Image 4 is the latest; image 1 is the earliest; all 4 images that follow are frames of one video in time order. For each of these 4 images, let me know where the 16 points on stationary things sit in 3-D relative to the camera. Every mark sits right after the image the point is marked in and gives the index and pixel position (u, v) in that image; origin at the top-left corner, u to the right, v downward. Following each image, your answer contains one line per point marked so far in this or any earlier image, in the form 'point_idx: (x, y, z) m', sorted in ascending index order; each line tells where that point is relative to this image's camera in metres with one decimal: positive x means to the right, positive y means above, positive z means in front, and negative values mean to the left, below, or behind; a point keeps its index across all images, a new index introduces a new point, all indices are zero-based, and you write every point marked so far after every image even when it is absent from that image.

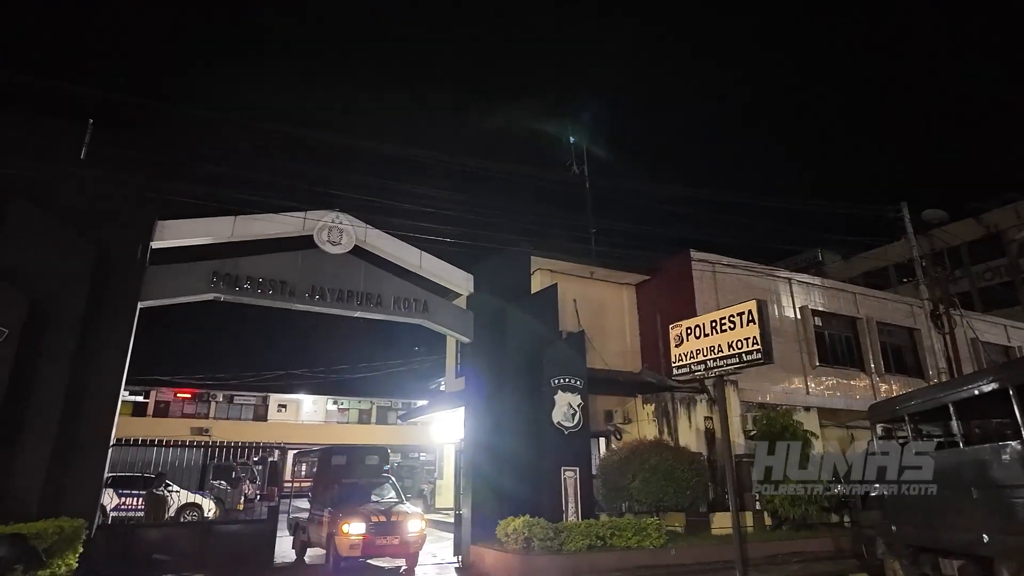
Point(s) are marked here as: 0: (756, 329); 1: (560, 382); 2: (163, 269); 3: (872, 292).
0: (+3.5, -0.6, +8.2) m
1: (+1.0, -2.0, +12.3) m
2: (-6.3, +0.4, +10.4) m
3: (+11.9, -0.1, +19.0) m
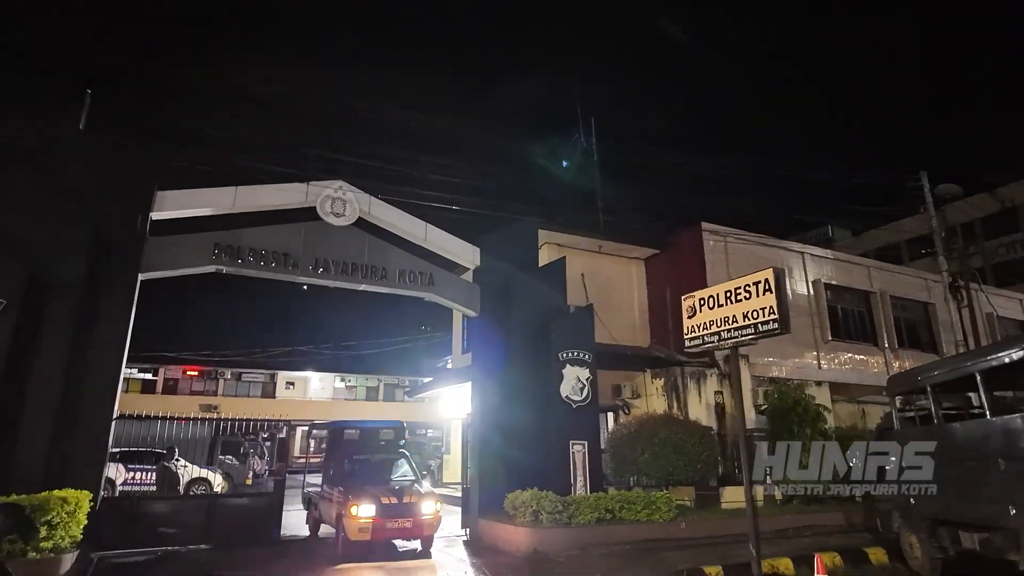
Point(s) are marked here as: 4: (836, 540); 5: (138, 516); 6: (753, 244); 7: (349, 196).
0: (+3.6, -0.1, +8.0) m
1: (+1.2, -1.4, +12.1) m
2: (-6.1, +0.9, +10.2) m
3: (+12.1, +0.7, +18.6) m
4: (+5.7, -4.4, +10.1) m
5: (-6.2, -3.8, +9.6) m
6: (+6.8, +1.2, +16.3) m
7: (-3.3, +1.9, +11.6) m
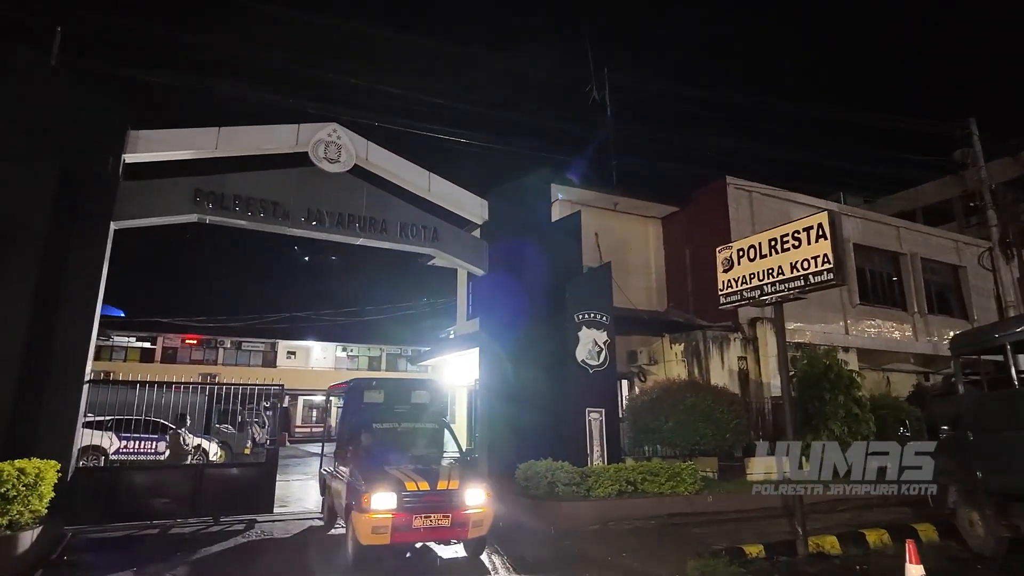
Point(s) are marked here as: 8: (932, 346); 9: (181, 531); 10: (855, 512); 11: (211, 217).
0: (+3.8, +0.5, +7.0) m
1: (+1.4, -0.6, +11.2) m
2: (-5.9, +1.6, +9.2) m
3: (+12.3, +1.9, +17.5) m
4: (+5.9, -3.6, +9.3) m
5: (-6.0, -3.0, +8.8) m
6: (+7.1, +2.3, +15.2) m
7: (-3.0, +2.7, +10.5) m
8: (+12.3, -1.7, +16.9) m
9: (-5.1, -3.8, +8.9) m
10: (+5.7, -3.7, +9.5) m
11: (-4.9, +1.2, +9.4) m
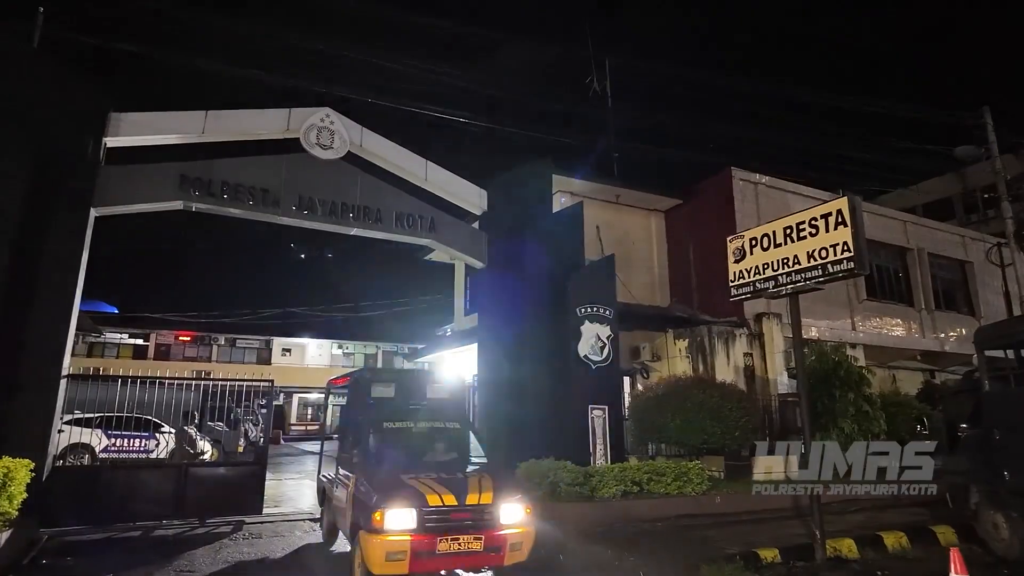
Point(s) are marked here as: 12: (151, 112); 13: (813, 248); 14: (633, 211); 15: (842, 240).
0: (+3.8, +0.6, +6.6) m
1: (+1.4, -0.5, +10.8) m
2: (-5.9, +1.8, +8.7) m
3: (+12.3, +2.0, +17.2) m
4: (+5.9, -3.5, +8.9) m
5: (-6.0, -2.9, +8.4) m
6: (+7.0, +2.4, +14.8) m
7: (-3.0, +2.8, +10.1) m
8: (+12.3, -1.6, +16.5) m
9: (-5.1, -3.6, +8.5) m
10: (+5.7, -3.6, +9.2) m
11: (-4.9, +1.3, +8.9) m
12: (-5.6, +2.7, +9.0) m
13: (+3.6, +0.5, +6.9) m
14: (+3.2, +2.0, +15.2) m
15: (+3.8, +0.5, +6.6) m
